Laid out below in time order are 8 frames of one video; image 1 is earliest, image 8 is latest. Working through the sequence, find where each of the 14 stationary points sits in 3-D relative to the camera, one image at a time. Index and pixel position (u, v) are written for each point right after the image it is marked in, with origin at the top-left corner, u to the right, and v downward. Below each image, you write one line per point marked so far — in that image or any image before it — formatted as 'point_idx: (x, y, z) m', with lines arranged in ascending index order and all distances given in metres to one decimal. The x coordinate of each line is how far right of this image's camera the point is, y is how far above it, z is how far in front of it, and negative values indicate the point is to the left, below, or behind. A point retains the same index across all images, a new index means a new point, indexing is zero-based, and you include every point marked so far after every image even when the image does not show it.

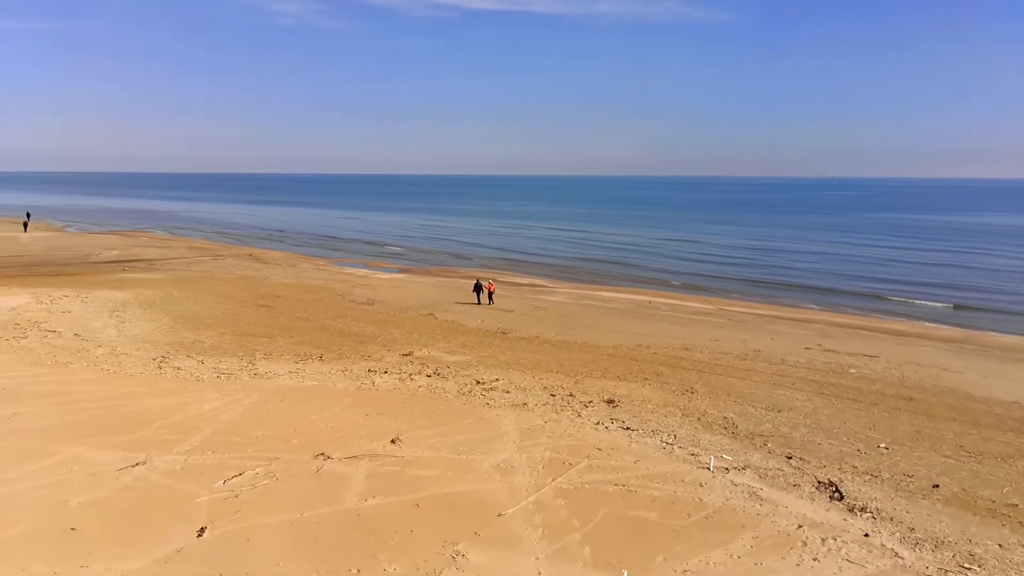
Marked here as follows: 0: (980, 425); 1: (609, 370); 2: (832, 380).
0: (+7.6, -2.2, +13.0) m
1: (+1.9, -1.7, +16.1) m
2: (+6.3, -1.8, +15.8) m
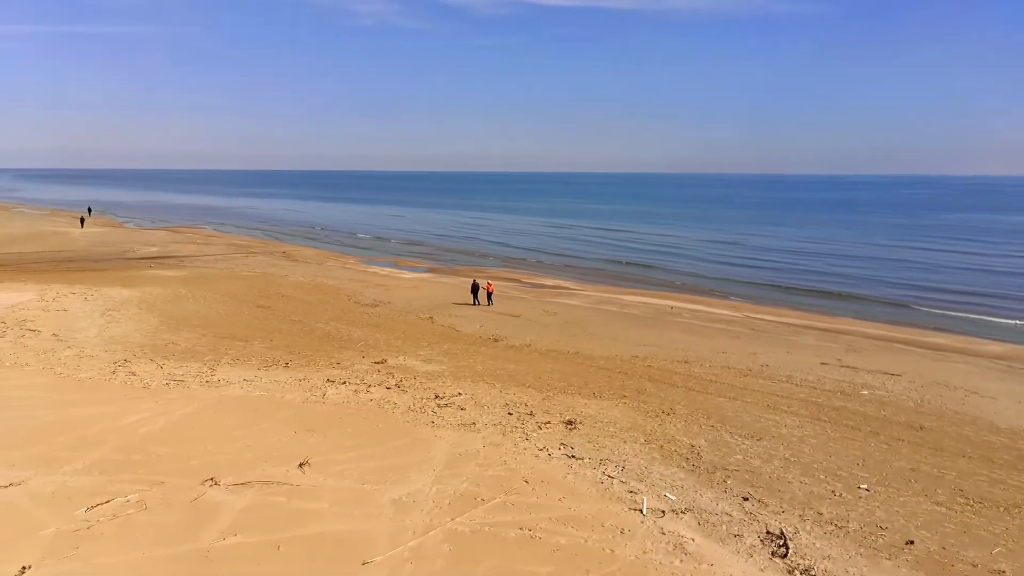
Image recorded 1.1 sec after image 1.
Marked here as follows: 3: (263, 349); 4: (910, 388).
0: (+6.8, -2.4, +11.2) m
1: (+1.4, -1.8, +14.8) m
2: (+5.7, -2.0, +14.1) m
3: (-5.4, -1.3, +17.4) m
4: (+7.6, -1.9, +15.2) m
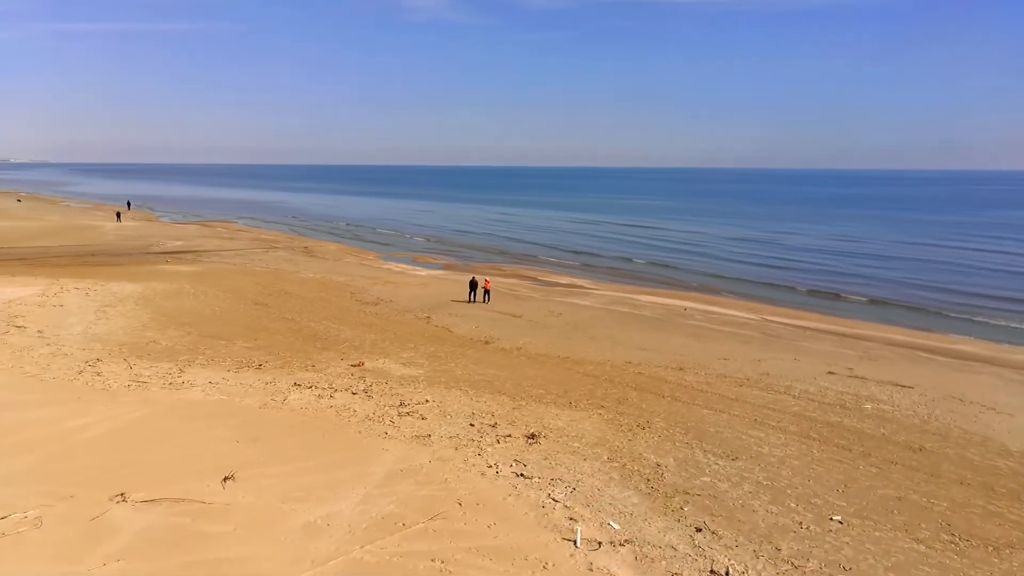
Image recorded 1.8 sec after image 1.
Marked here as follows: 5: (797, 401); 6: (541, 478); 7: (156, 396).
0: (+6.1, -2.6, +10.1) m
1: (+0.9, -1.9, +14.0) m
2: (+5.2, -2.1, +13.0) m
3: (-5.7, -1.3, +17.0) m
4: (+7.1, -2.0, +14.1) m
5: (+5.0, -2.0, +14.0) m
6: (+0.4, -2.4, +9.9) m
7: (-5.9, -1.8, +13.2) m
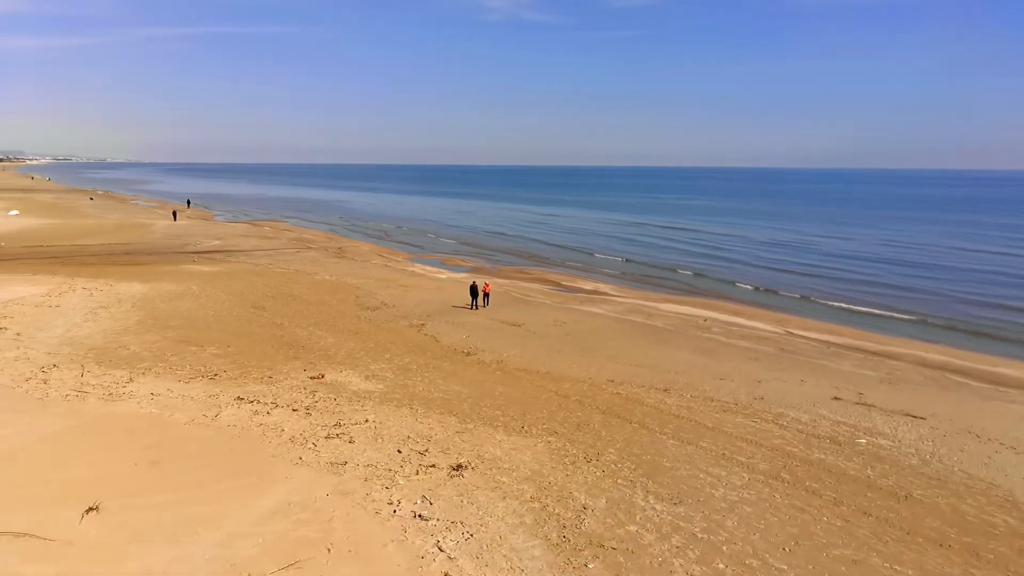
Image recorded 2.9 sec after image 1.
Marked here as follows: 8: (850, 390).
0: (+4.9, -2.8, +8.4) m
1: (+0.2, -2.1, +12.8) m
2: (+4.3, -2.4, +11.5) m
3: (-6.2, -1.4, +16.4) m
4: (+6.3, -2.3, +12.3) m
5: (+4.2, -2.2, +12.4) m
6: (-0.8, -2.6, +8.8) m
7: (-6.7, -1.9, +12.7) m
8: (+6.5, -2.0, +15.3) m
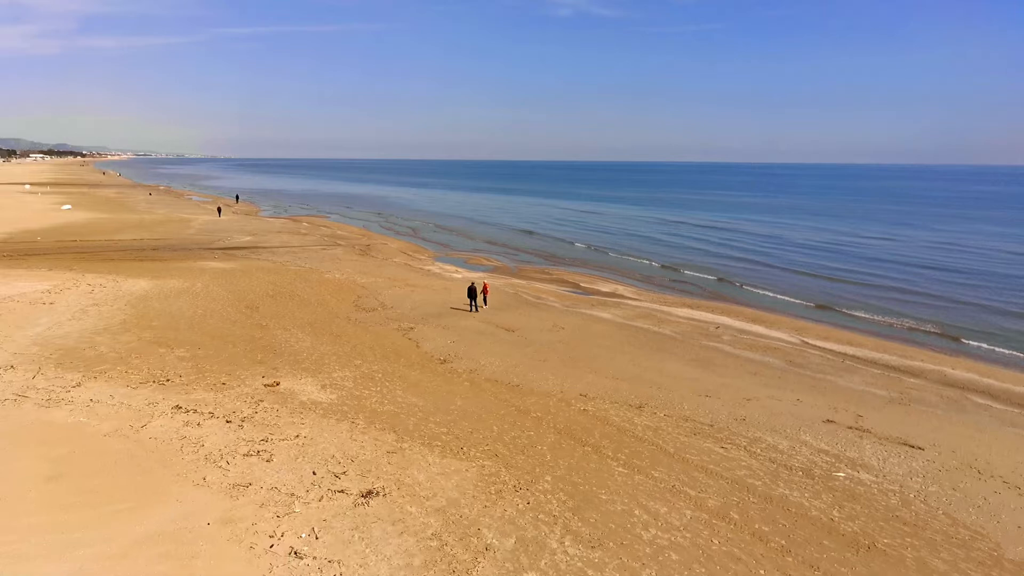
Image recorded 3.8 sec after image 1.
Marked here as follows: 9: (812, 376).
0: (+3.7, -3.0, +7.1) m
1: (-0.7, -2.2, +11.8) m
2: (+3.4, -2.6, +10.2) m
3: (-6.7, -1.4, +15.9) m
4: (+5.5, -2.5, +10.9) m
5: (+3.3, -2.4, +11.1) m
6: (-1.9, -2.7, +7.9) m
7: (-7.5, -1.9, +12.2) m
8: (+5.8, -2.1, +13.9) m
9: (+6.2, -1.8, +16.6) m
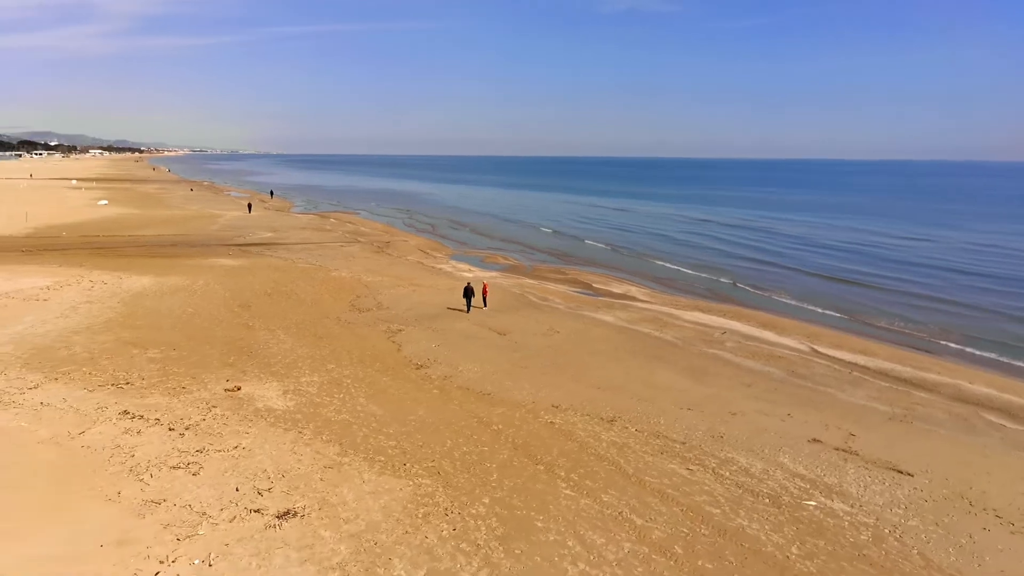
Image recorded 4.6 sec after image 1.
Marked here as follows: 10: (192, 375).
0: (+2.8, -3.2, +6.2) m
1: (-1.3, -2.3, +11.1) m
2: (+2.6, -2.7, +9.3) m
3: (-7.1, -1.4, +15.5) m
4: (+4.7, -2.7, +9.8) m
5: (+2.6, -2.5, +10.2) m
6: (-2.8, -2.8, +7.3) m
7: (-8.1, -1.9, +11.9) m
8: (+5.3, -2.3, +12.8) m
9: (+5.8, -1.9, +15.5) m
10: (-5.8, -1.6, +14.7) m
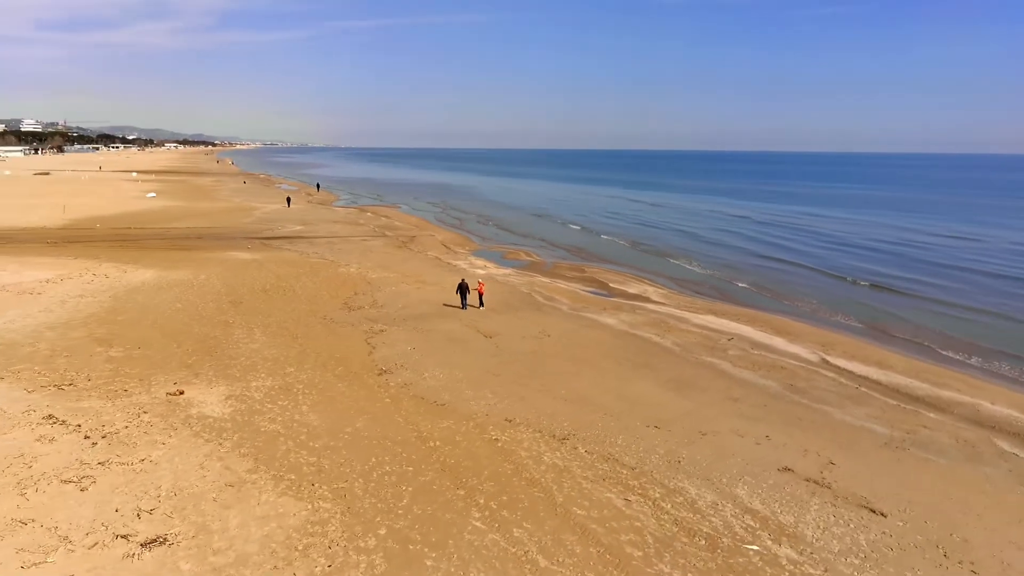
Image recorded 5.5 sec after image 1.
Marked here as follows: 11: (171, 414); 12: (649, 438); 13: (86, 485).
0: (+1.4, -3.3, +5.0) m
1: (-2.3, -2.3, +10.3) m
2: (+1.5, -2.8, +8.1) m
3: (-7.7, -1.4, +15.1) m
4: (+3.6, -2.8, +8.5) m
5: (+1.6, -2.6, +9.1) m
6: (-4.1, -2.8, +6.6) m
7: (-9.0, -1.9, +11.6) m
8: (+4.4, -2.4, +11.4) m
9: (+5.2, -2.1, +14.1) m
10: (-6.5, -1.6, +14.1) m
11: (-5.1, -1.9, +12.2) m
12: (+2.1, -2.2, +11.9) m
13: (-5.0, -2.3, +9.5) m
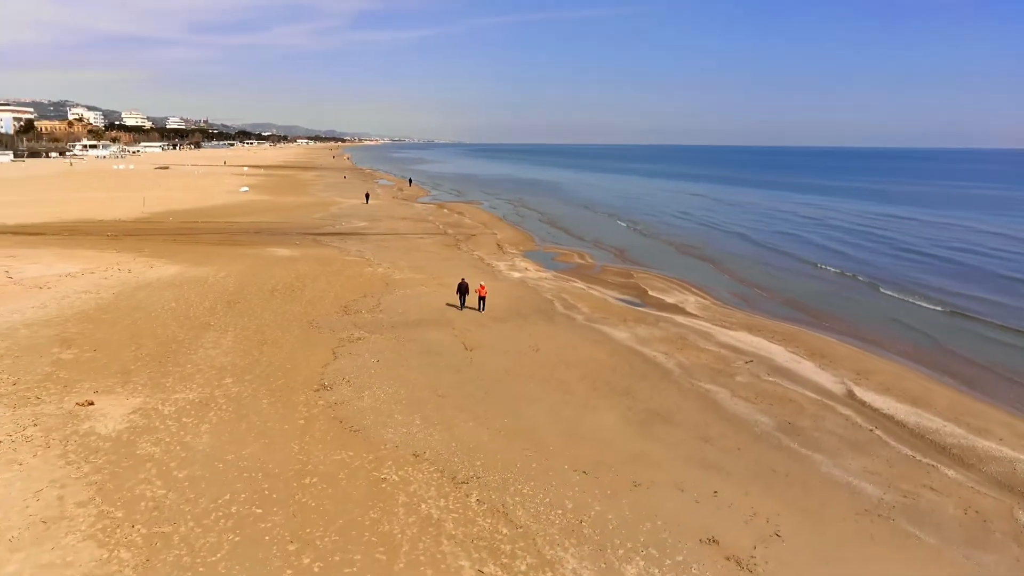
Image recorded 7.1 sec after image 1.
0: (-0.9, -3.6, +3.4) m
1: (-3.8, -2.5, +9.1) m
2: (-0.4, -3.1, +6.4) m
3: (-8.5, -1.4, +14.6) m
4: (+1.8, -3.1, +6.5) m
5: (-0.2, -2.9, +7.3) m
6: (-6.1, -2.9, +5.7) m
7: (-10.3, -1.8, +11.3) m
8: (+3.0, -2.7, +9.3) m
9: (+4.1, -2.4, +11.8) m
10: (-7.4, -1.6, +13.5) m
11: (-6.3, -2.0, +11.4) m
12: (+0.7, -2.5, +10.1) m
13: (-6.6, -2.4, +8.7) m
